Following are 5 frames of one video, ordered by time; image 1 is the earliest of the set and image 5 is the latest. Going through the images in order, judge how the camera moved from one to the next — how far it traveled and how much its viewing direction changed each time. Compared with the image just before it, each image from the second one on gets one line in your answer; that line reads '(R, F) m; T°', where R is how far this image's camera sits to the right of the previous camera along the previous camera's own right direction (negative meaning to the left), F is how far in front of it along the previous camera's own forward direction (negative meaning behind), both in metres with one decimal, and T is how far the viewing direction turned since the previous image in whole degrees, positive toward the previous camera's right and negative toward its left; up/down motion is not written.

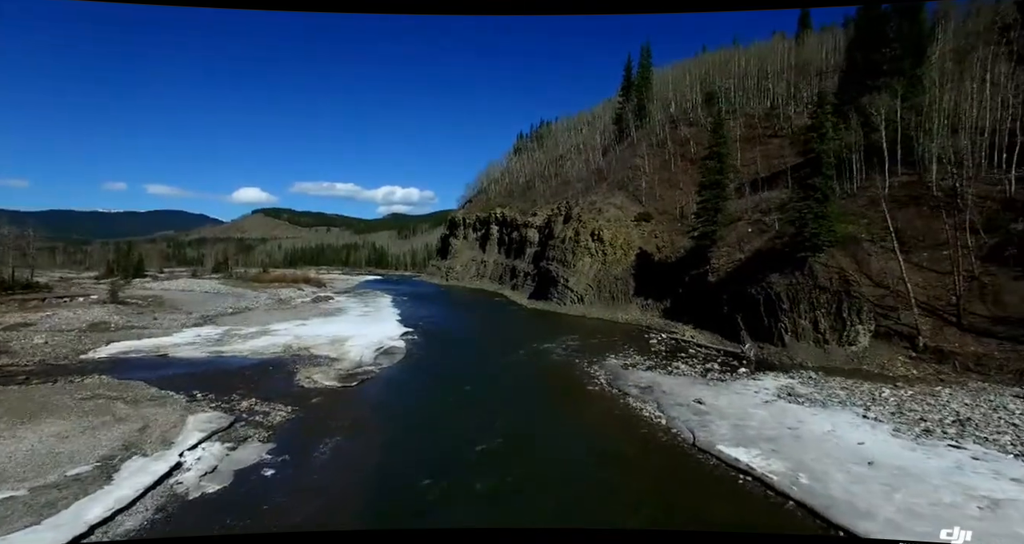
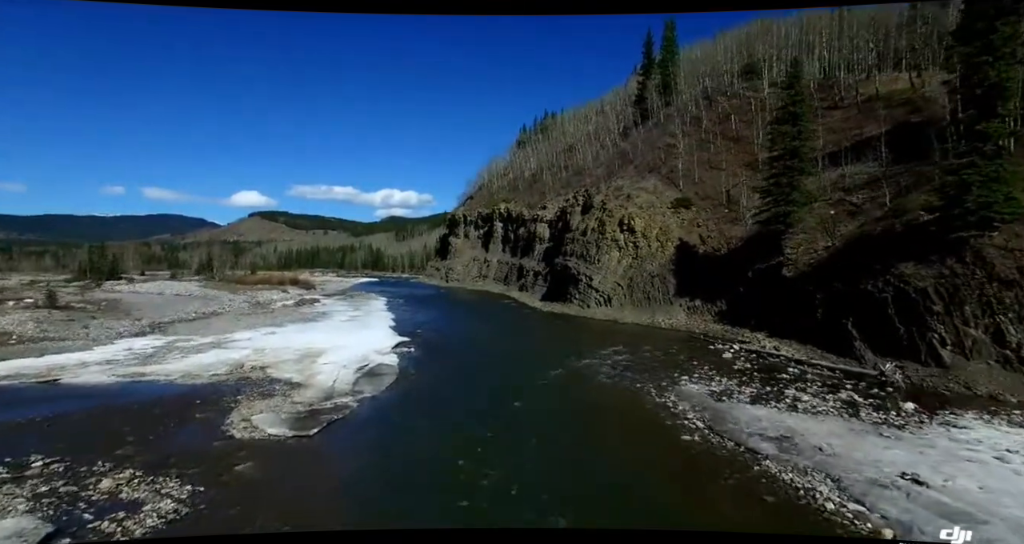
(-1.0, +5.0) m; 0°
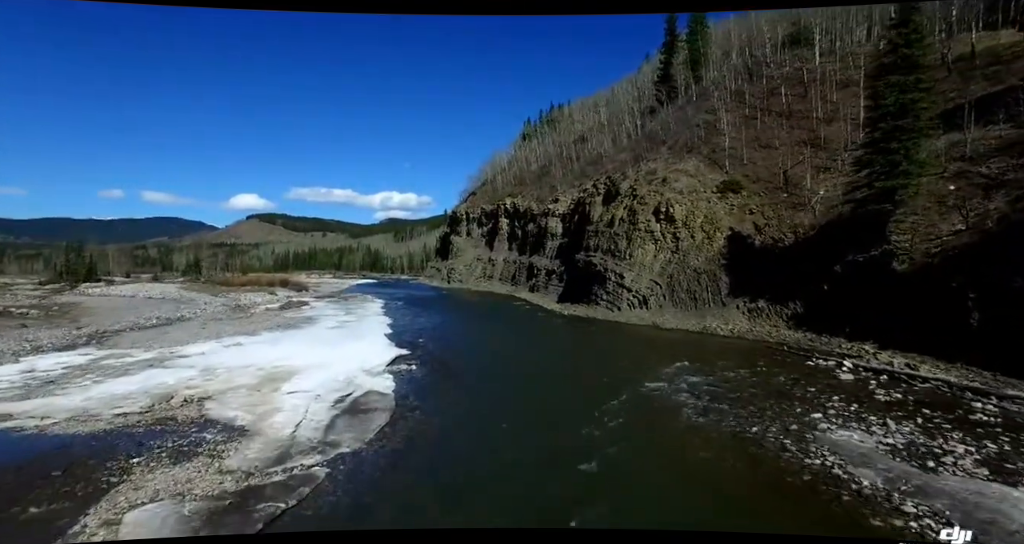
(-1.0, +4.3) m; 0°
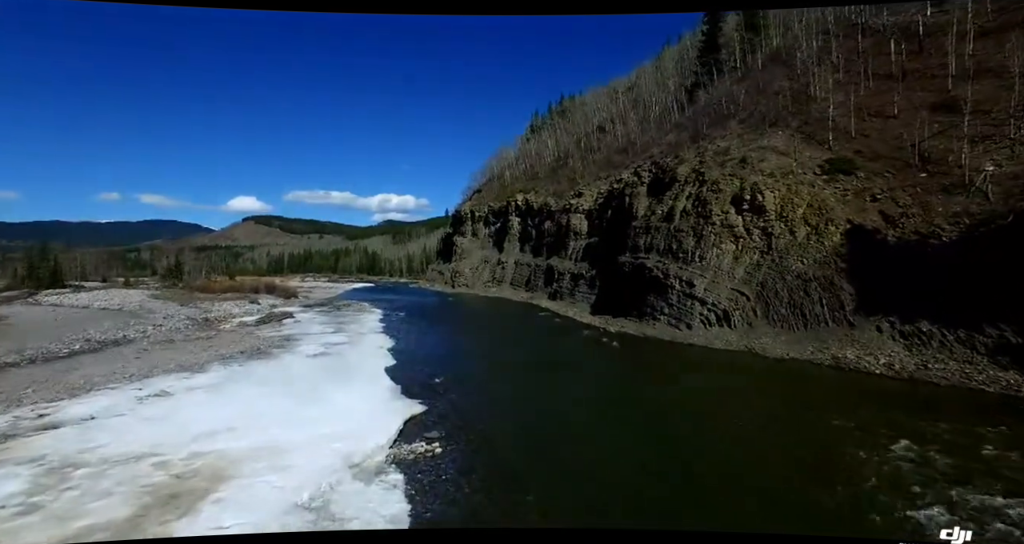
(-1.8, +6.0) m; 0°
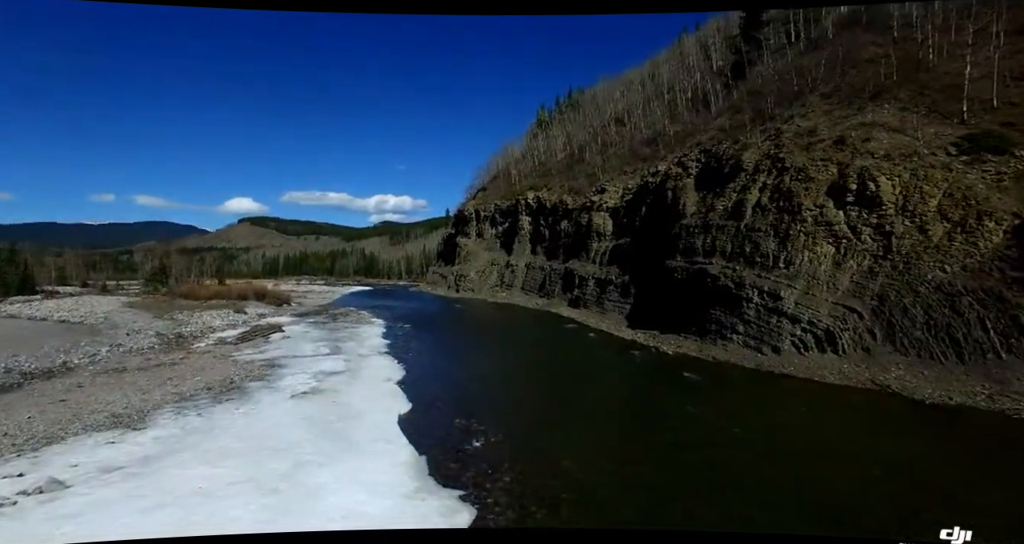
(-1.7, +4.3) m; 0°
